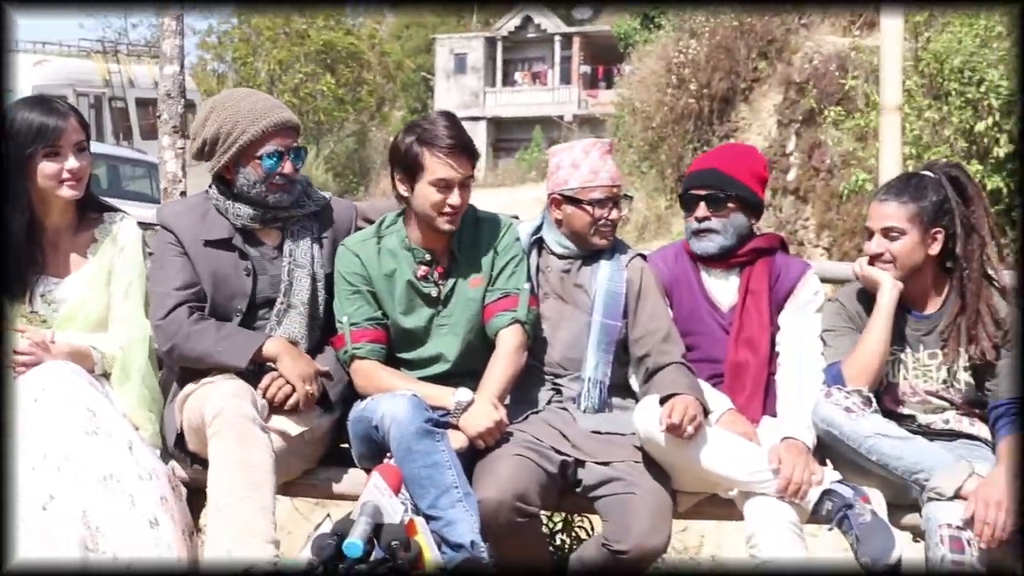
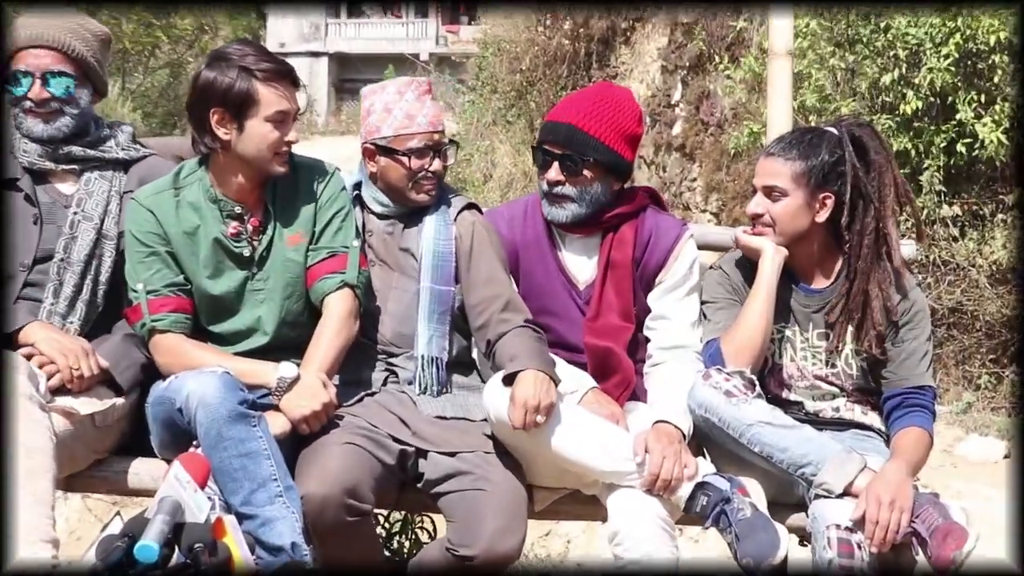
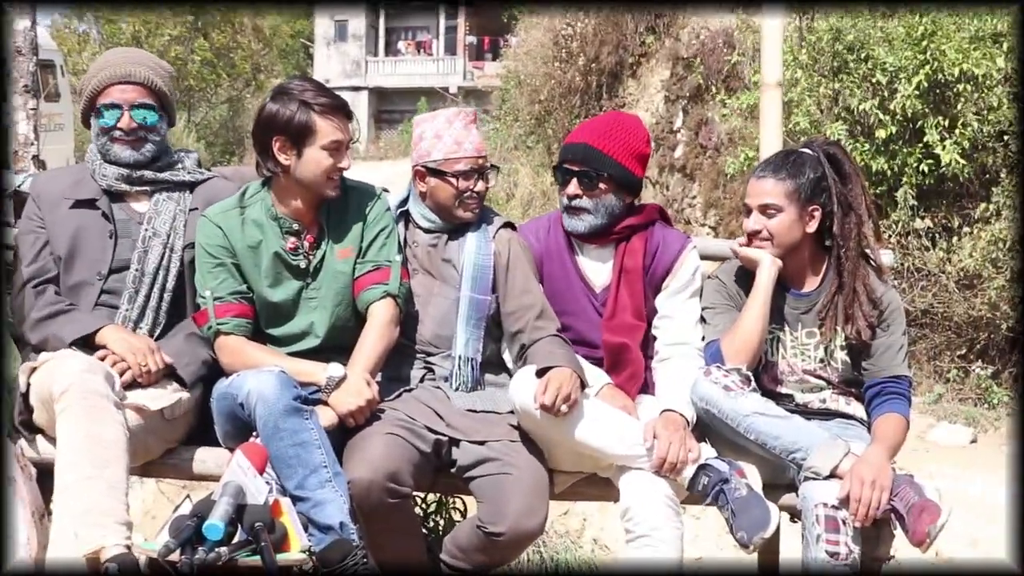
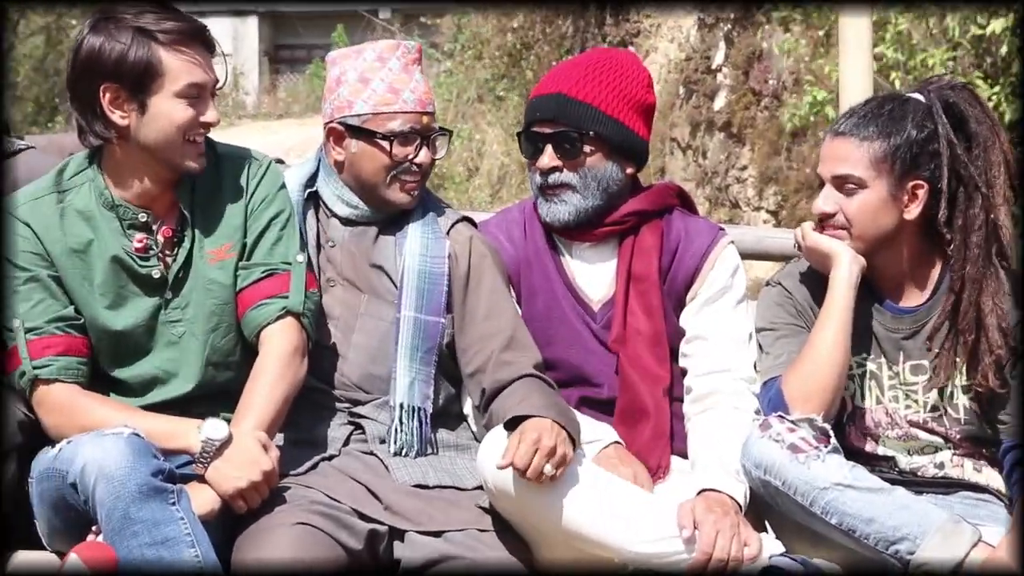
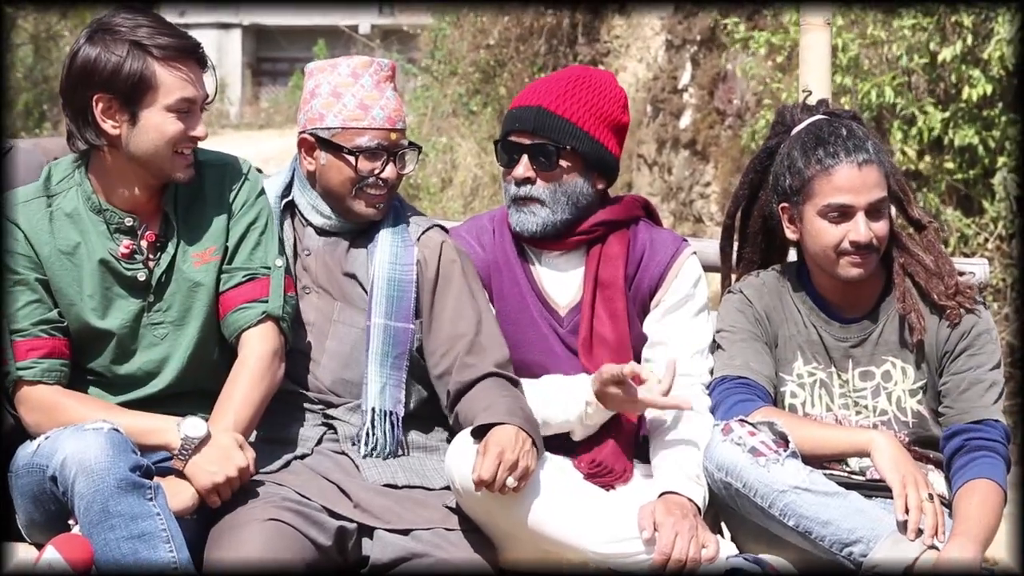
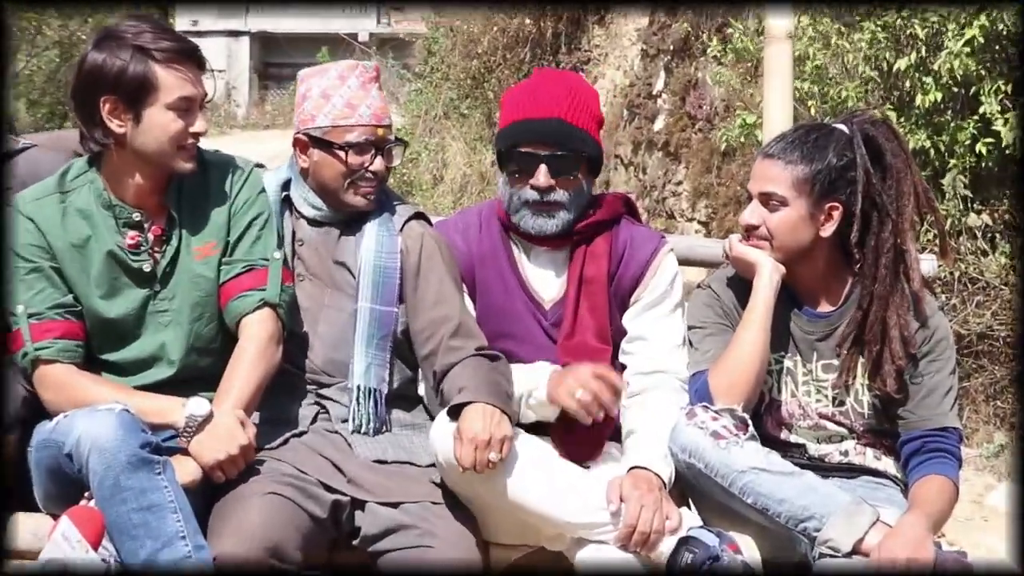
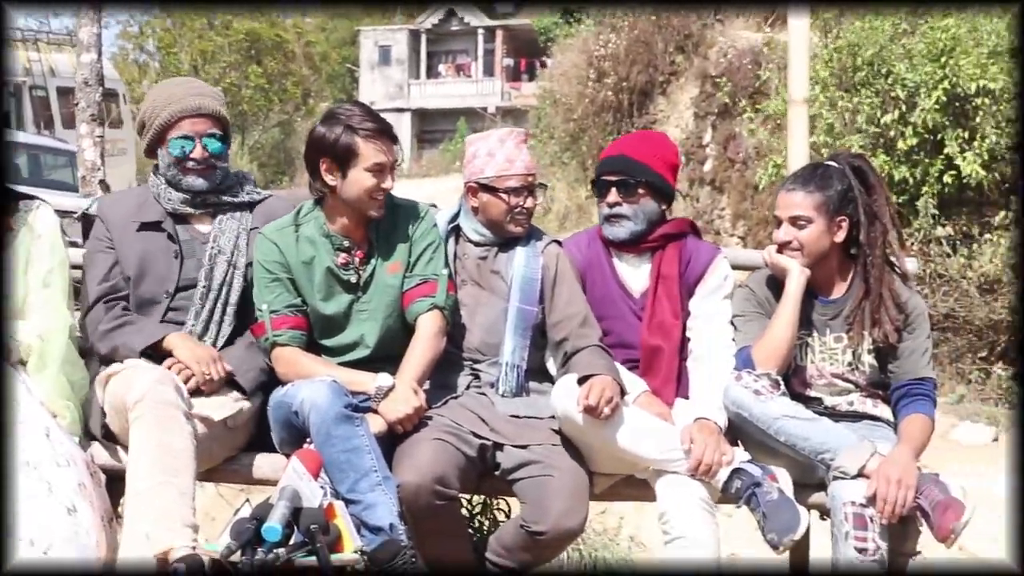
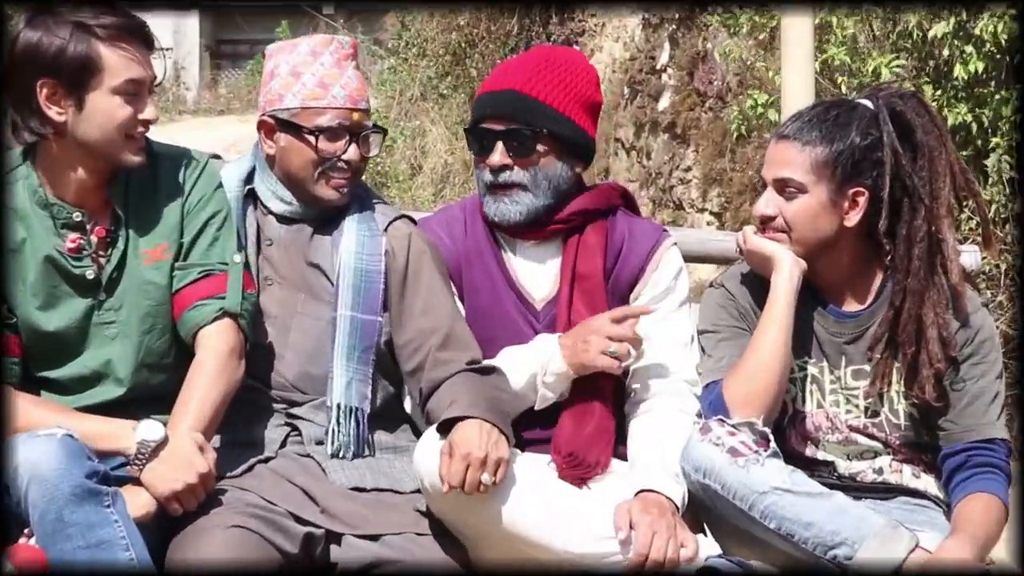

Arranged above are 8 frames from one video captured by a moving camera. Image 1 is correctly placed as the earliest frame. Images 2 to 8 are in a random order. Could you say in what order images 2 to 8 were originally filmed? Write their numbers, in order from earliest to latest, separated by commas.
7, 3, 2, 6, 8, 4, 5
